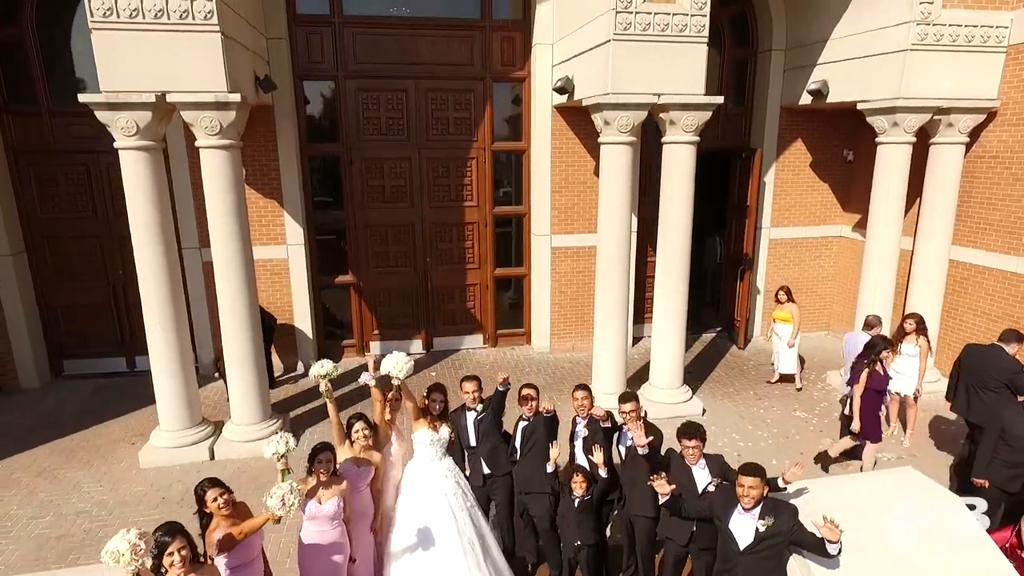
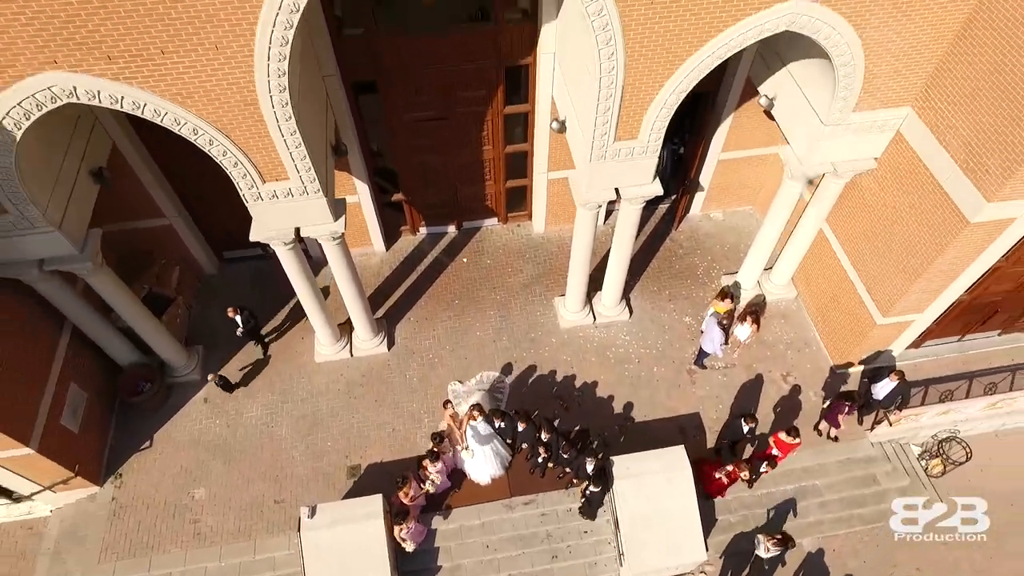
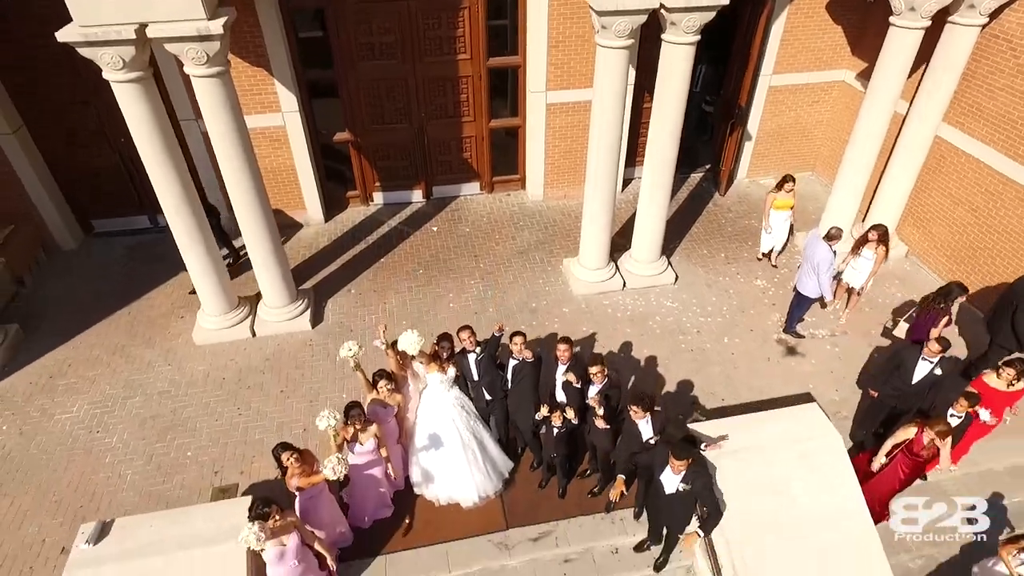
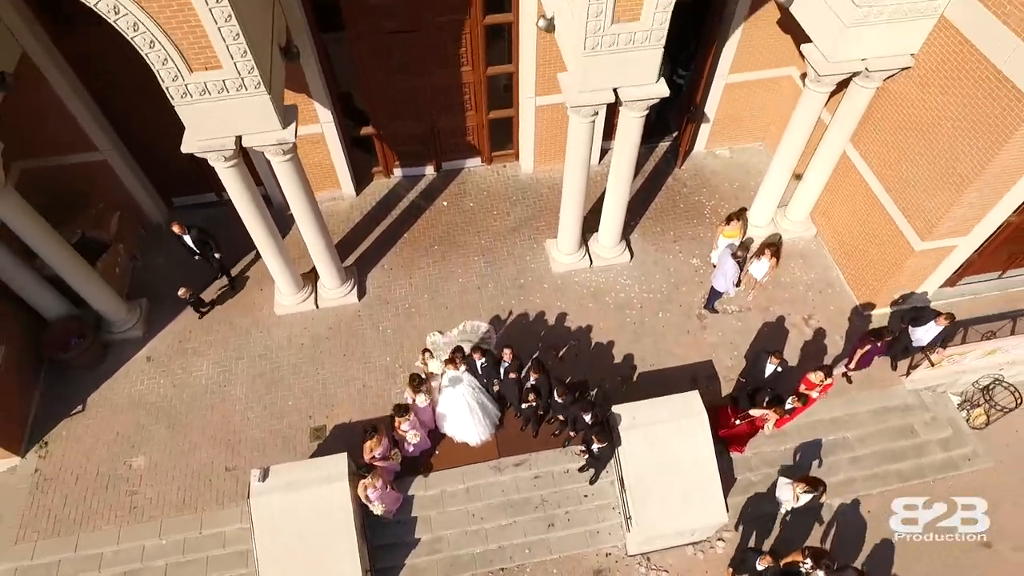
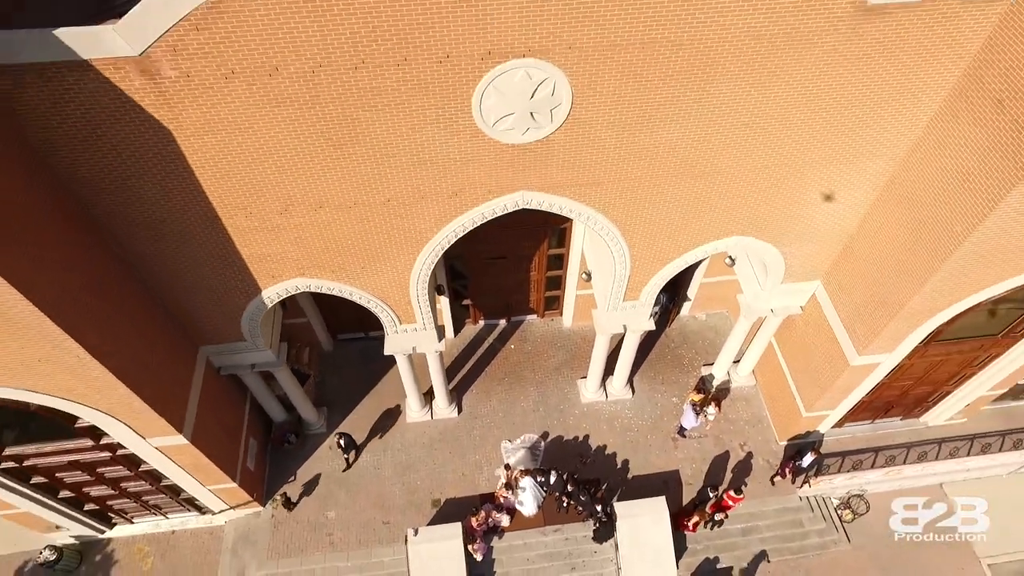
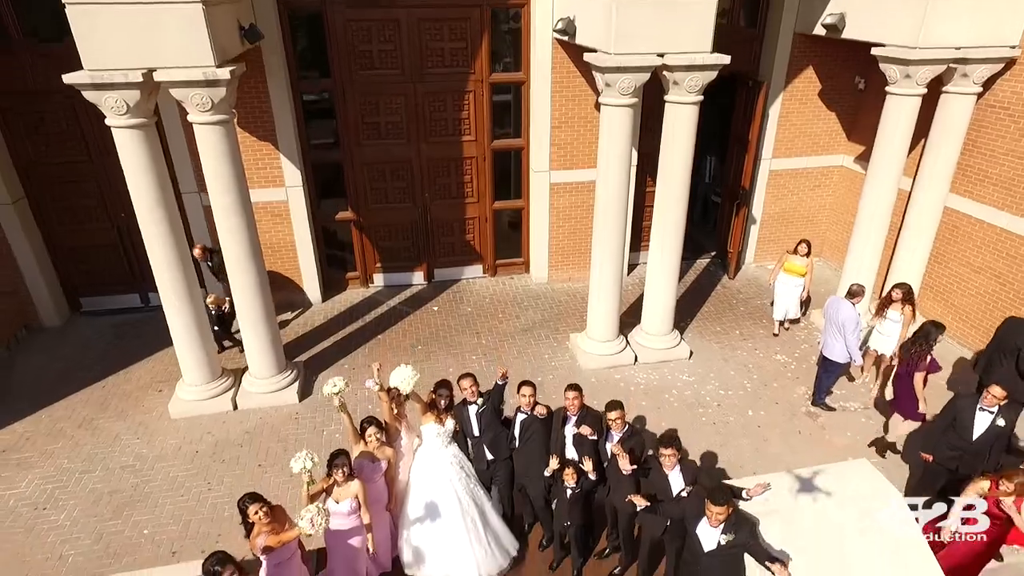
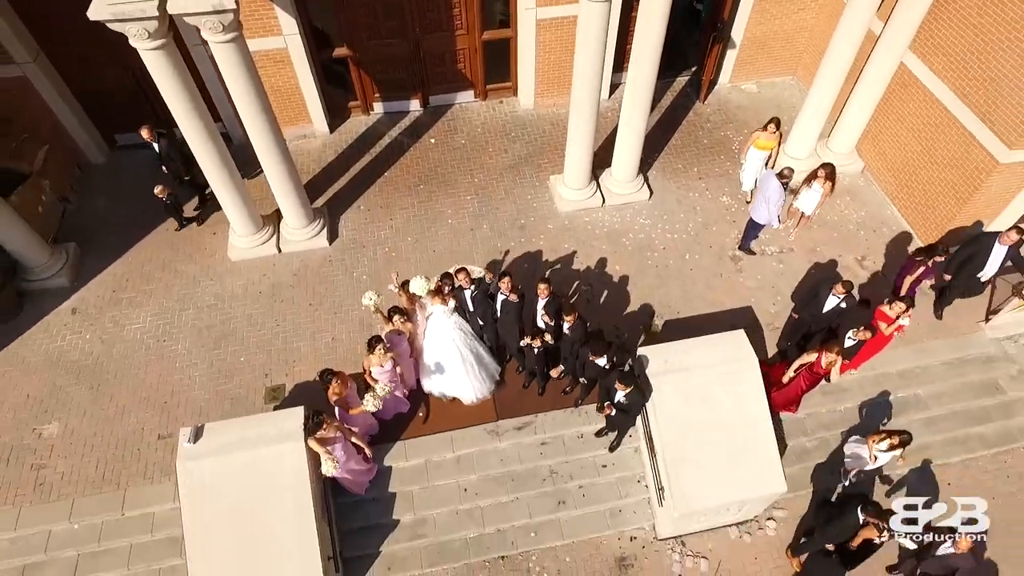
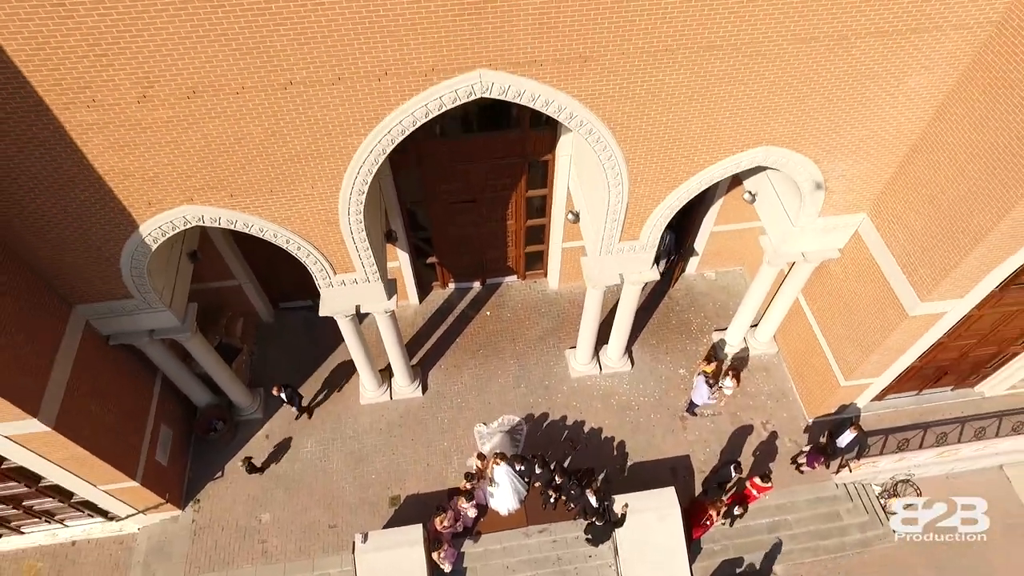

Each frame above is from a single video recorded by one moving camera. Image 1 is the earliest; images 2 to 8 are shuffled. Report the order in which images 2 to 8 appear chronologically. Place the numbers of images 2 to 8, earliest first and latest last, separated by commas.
6, 3, 7, 4, 2, 8, 5
